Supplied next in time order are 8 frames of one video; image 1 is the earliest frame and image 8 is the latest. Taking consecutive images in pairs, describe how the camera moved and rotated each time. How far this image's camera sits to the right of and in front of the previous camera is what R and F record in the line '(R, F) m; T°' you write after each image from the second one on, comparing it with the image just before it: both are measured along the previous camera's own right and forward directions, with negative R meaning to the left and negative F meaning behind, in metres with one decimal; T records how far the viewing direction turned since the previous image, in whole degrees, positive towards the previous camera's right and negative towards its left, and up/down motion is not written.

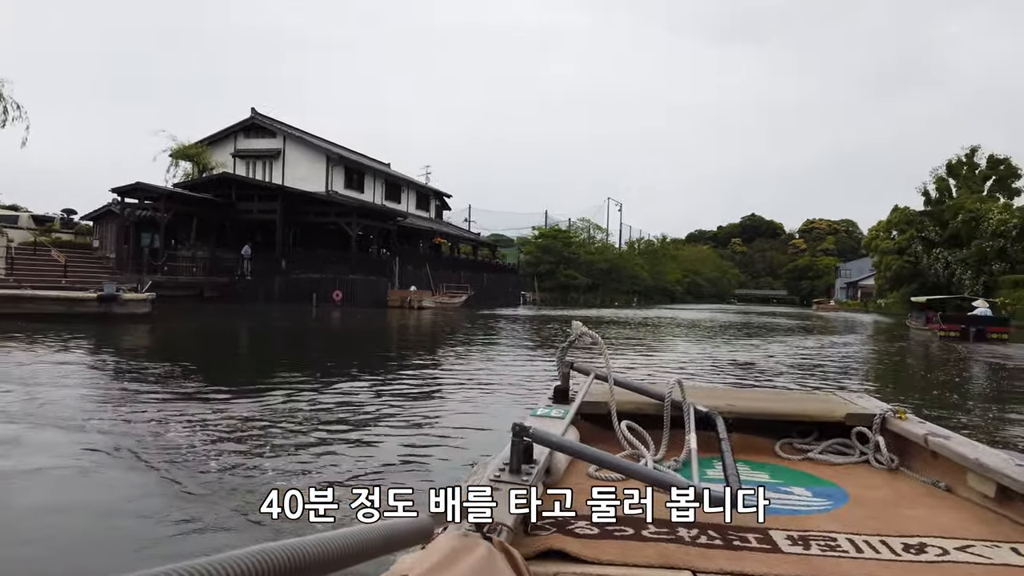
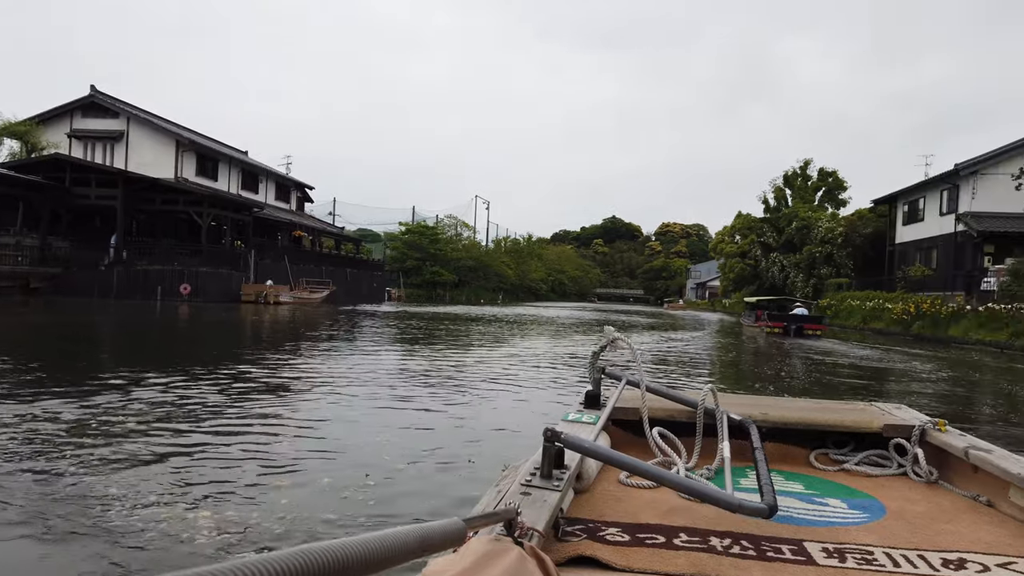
(-0.1, +0.1) m; +11°
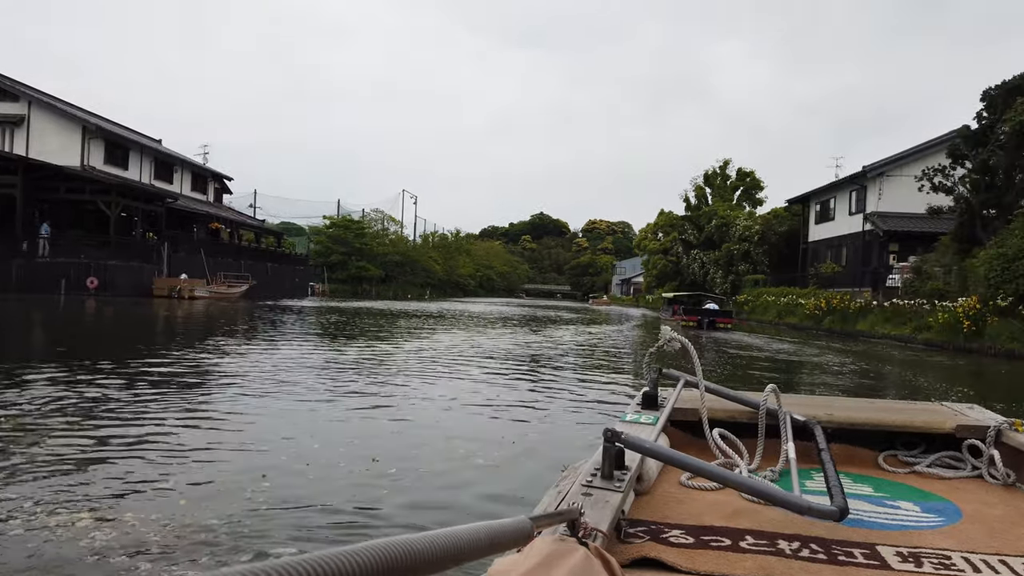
(-0.1, +0.1) m; +6°
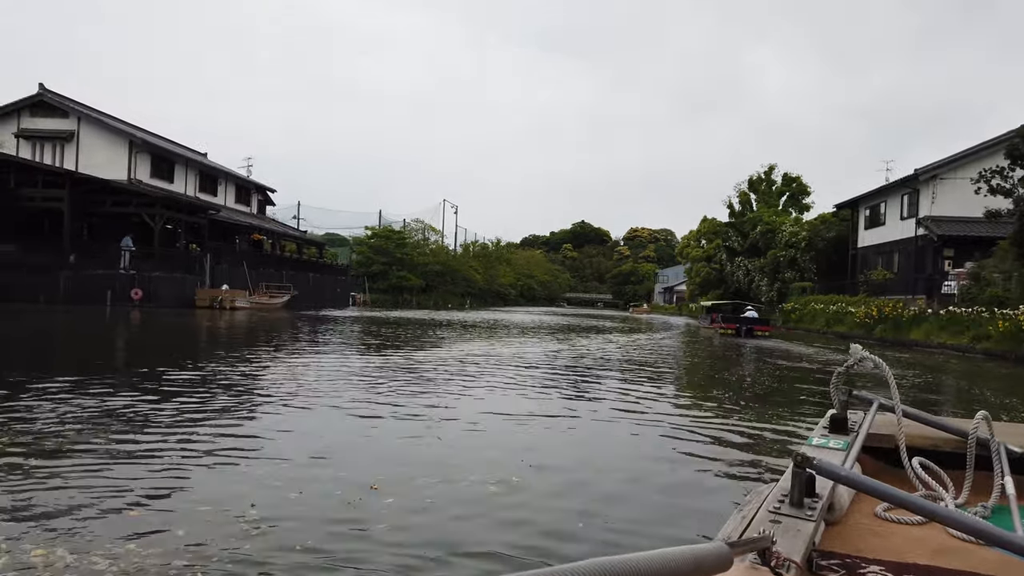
(-0.1, 0.0) m; -3°
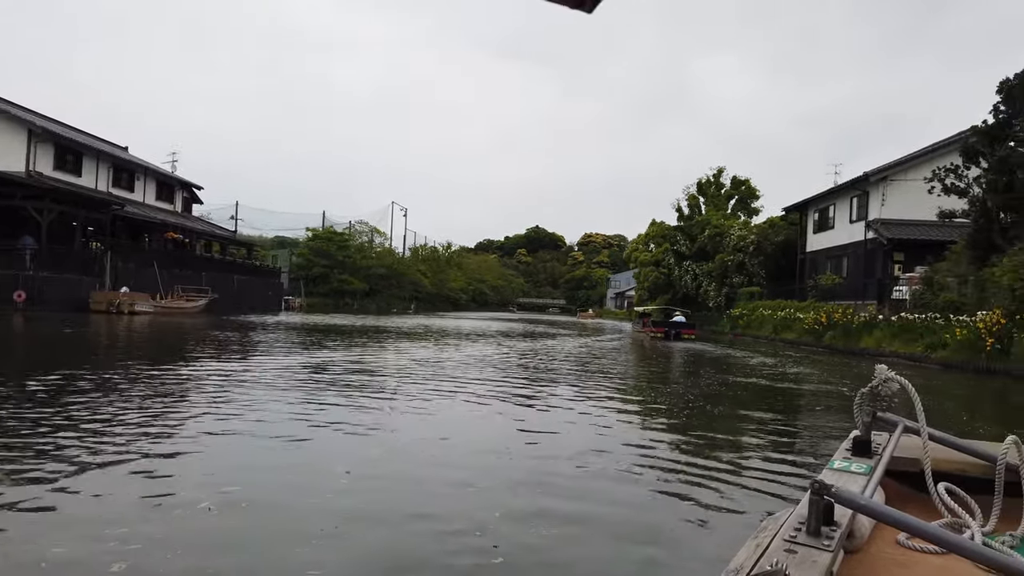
(+1.1, +2.2) m; +4°
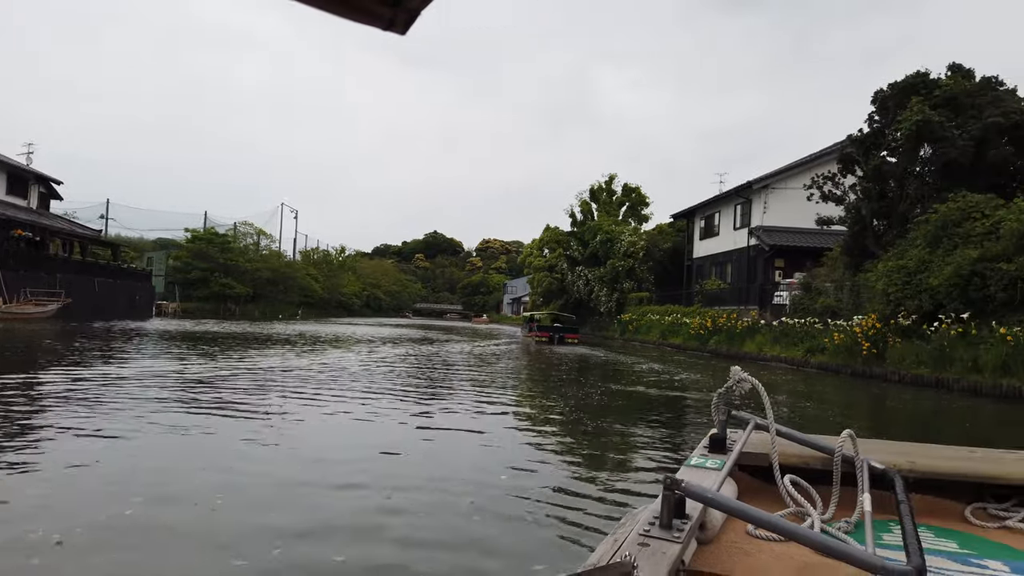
(+0.3, +0.9) m; +9°
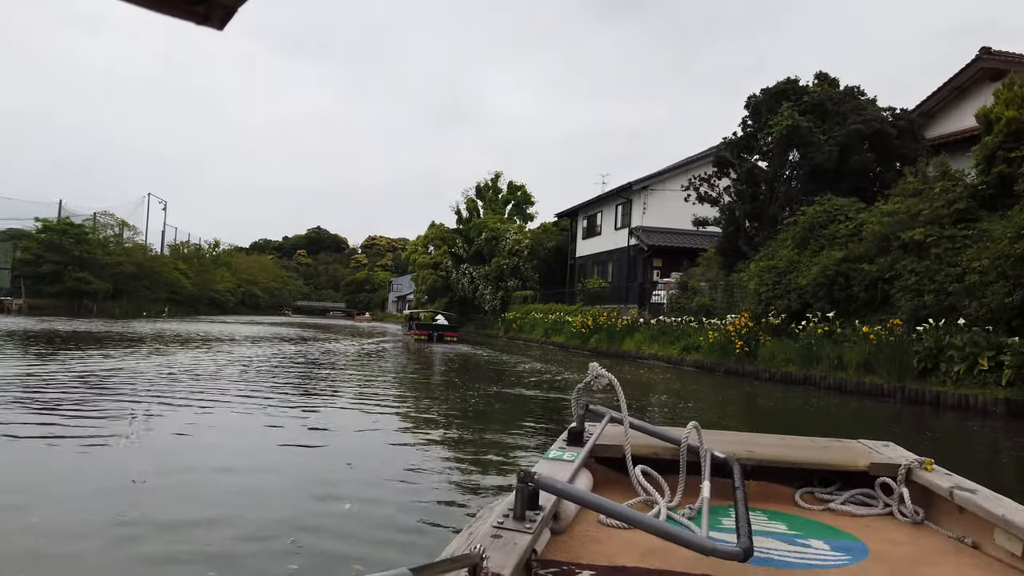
(+0.2, +0.6) m; +9°
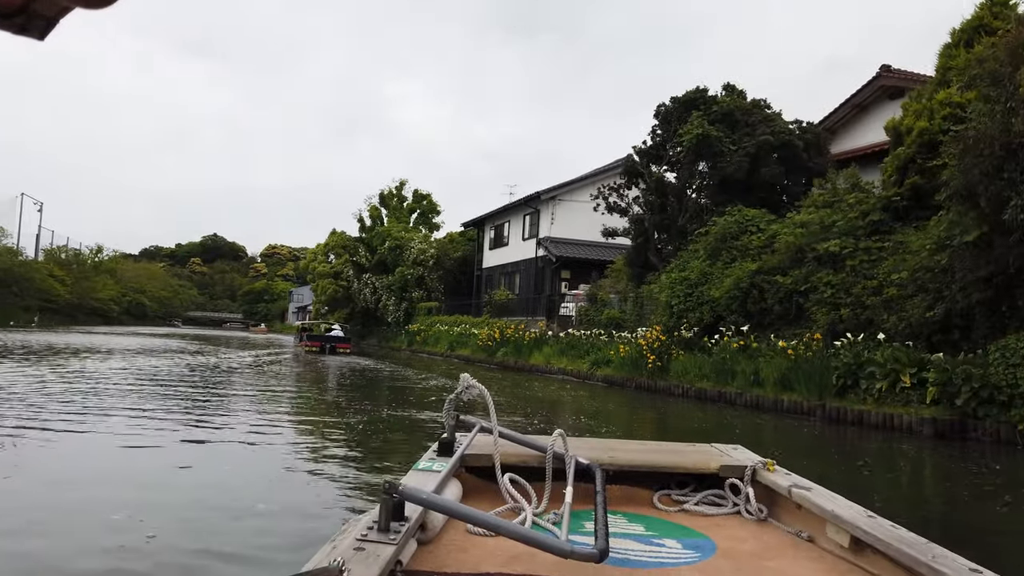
(+0.1, +0.9) m; +8°
